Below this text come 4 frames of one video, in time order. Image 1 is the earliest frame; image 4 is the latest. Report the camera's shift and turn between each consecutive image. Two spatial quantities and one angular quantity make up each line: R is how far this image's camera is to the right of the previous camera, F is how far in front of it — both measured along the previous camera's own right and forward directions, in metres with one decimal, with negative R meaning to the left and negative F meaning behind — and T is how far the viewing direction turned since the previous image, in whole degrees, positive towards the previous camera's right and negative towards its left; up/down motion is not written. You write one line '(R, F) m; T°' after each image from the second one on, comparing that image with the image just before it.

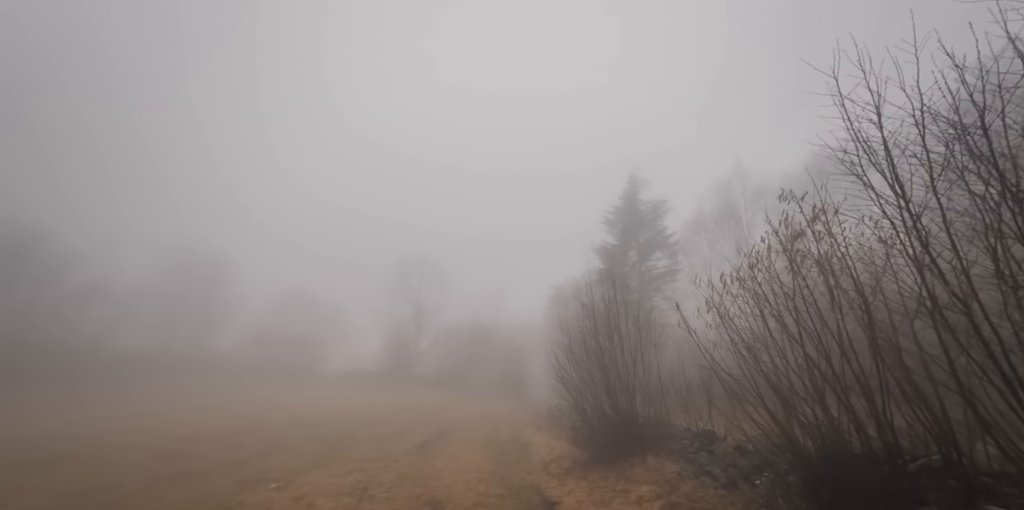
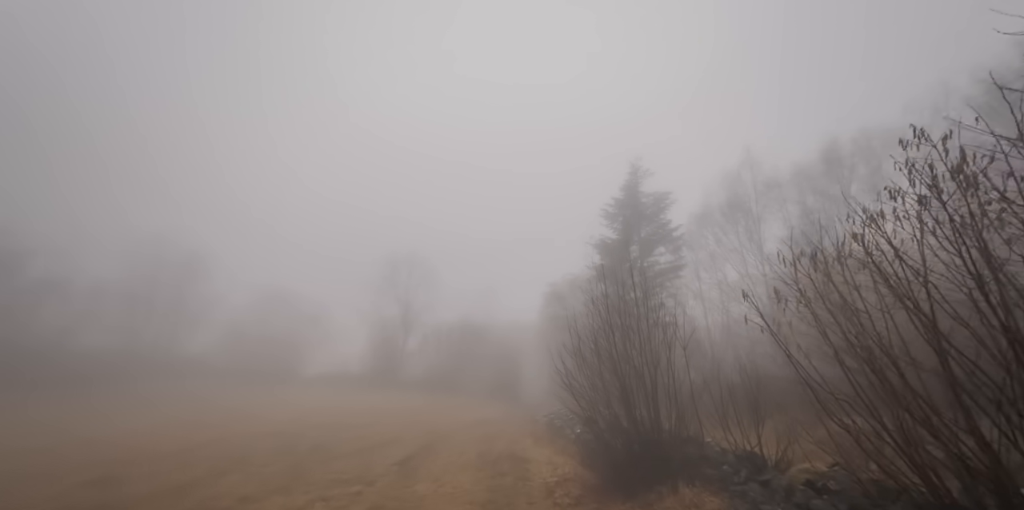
(-0.1, +1.8) m; +1°
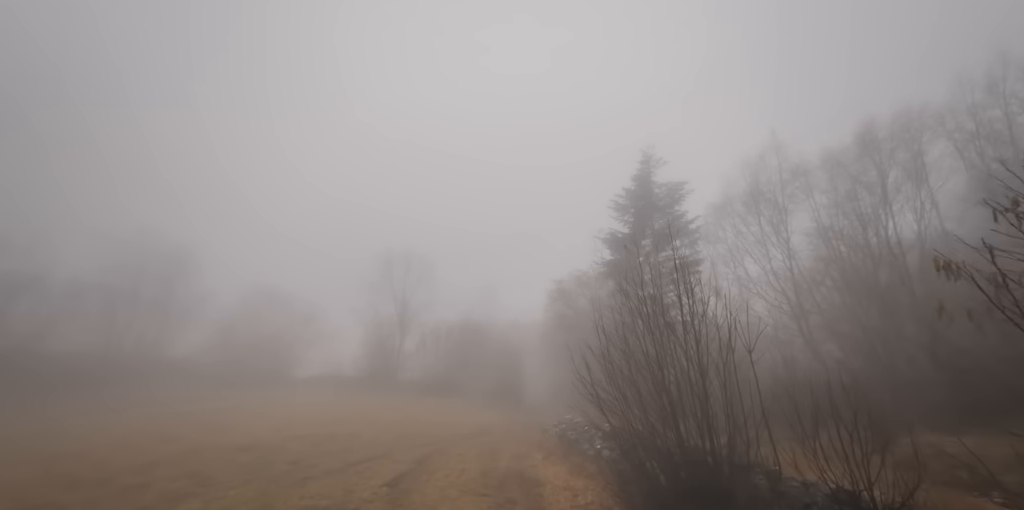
(-0.3, +1.8) m; 0°
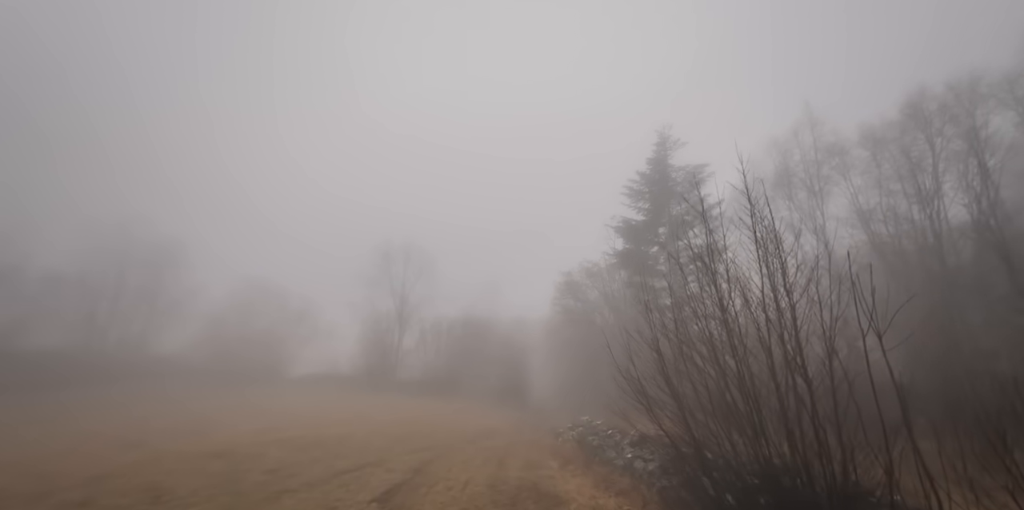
(-0.3, +1.8) m; 0°
